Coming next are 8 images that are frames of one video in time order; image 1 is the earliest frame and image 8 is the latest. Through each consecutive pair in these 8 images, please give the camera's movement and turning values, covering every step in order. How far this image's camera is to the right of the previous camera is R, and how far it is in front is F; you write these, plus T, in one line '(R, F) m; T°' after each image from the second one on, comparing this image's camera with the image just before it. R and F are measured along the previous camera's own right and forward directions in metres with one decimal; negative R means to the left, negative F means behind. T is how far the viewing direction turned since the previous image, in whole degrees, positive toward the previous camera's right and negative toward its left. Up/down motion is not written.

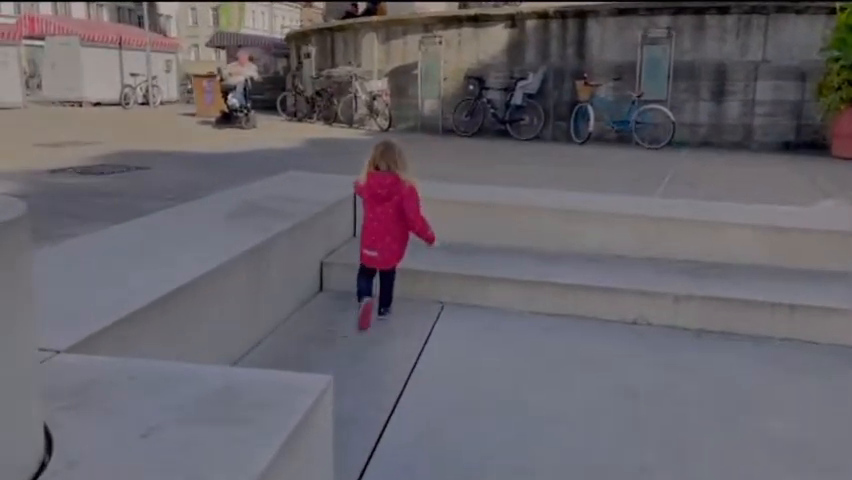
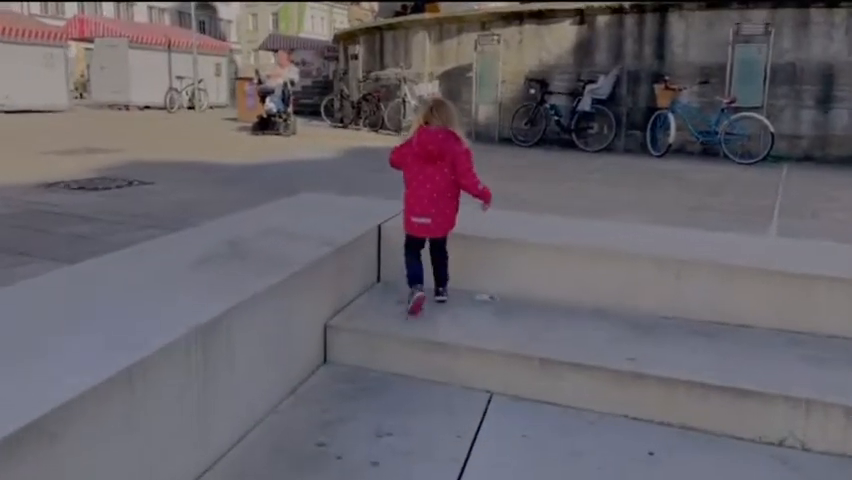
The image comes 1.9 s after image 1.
(0.0, +1.5) m; -4°
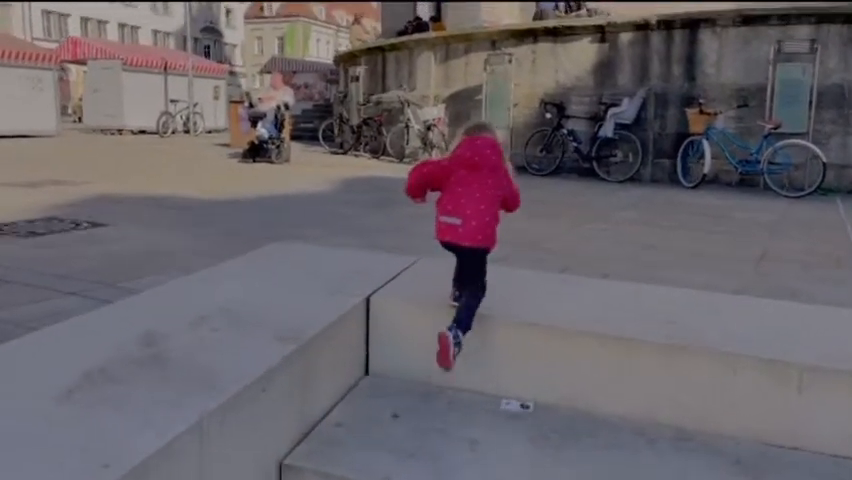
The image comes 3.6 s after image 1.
(0.0, +1.2) m; 0°
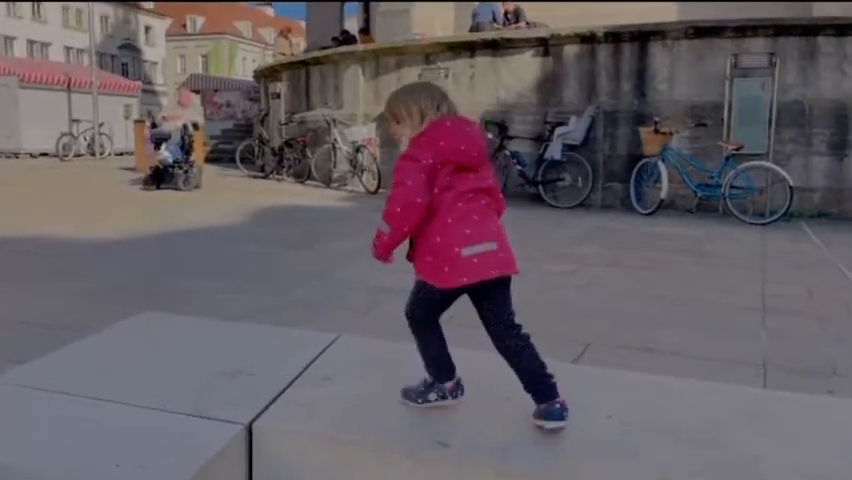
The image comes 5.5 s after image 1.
(0.0, +1.3) m; +5°
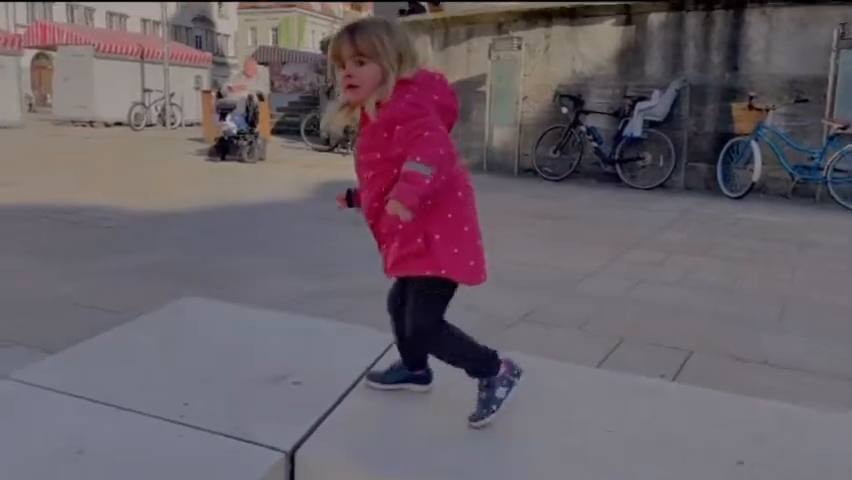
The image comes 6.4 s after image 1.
(-0.1, +0.4) m; -5°
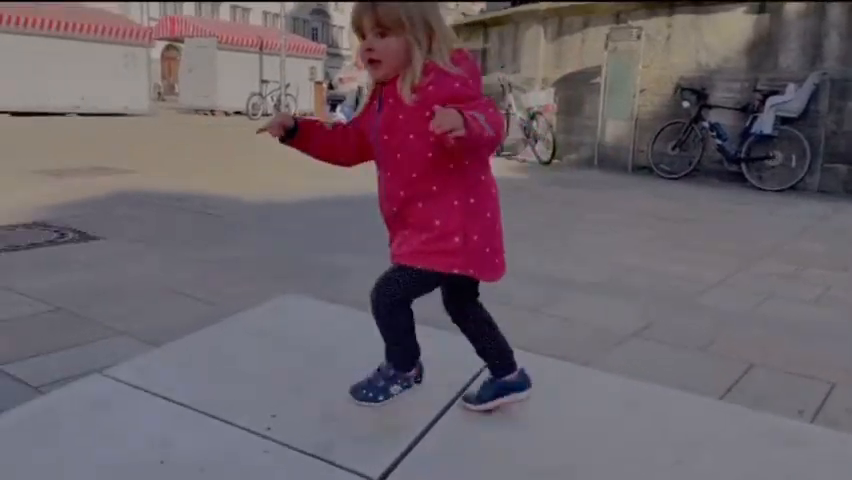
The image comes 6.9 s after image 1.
(0.0, +0.2) m; -8°
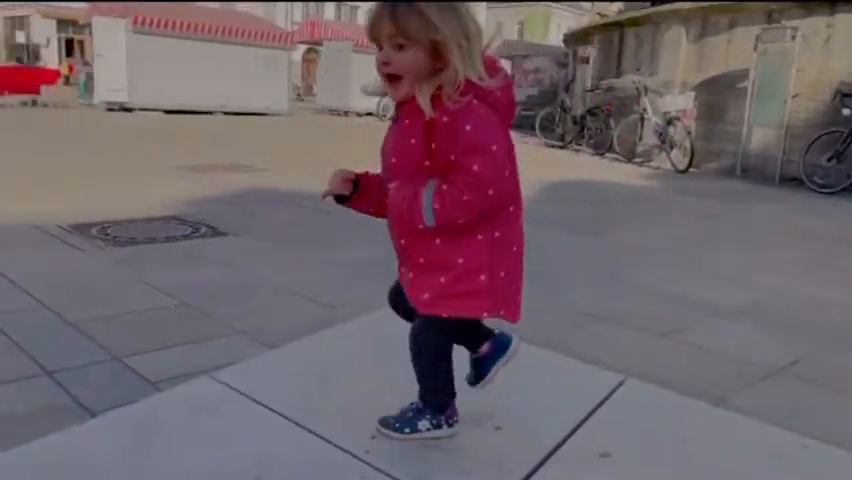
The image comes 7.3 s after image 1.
(0.0, +0.1) m; -10°
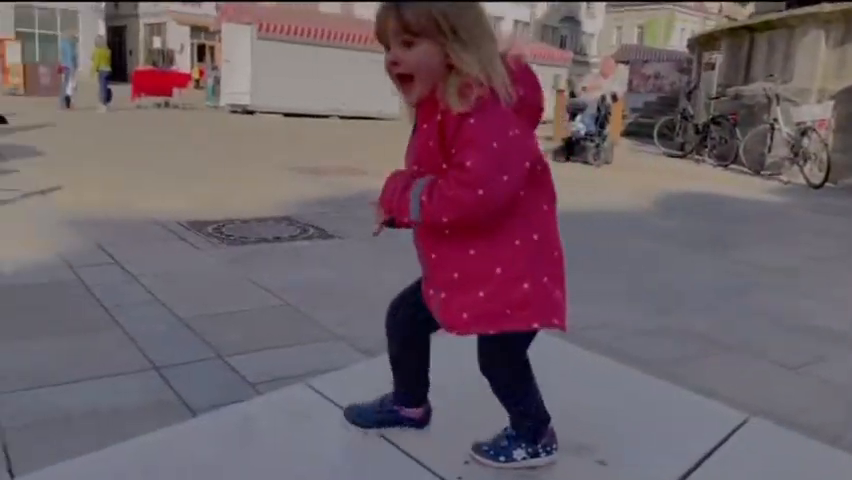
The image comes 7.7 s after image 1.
(0.0, +0.1) m; -9°
